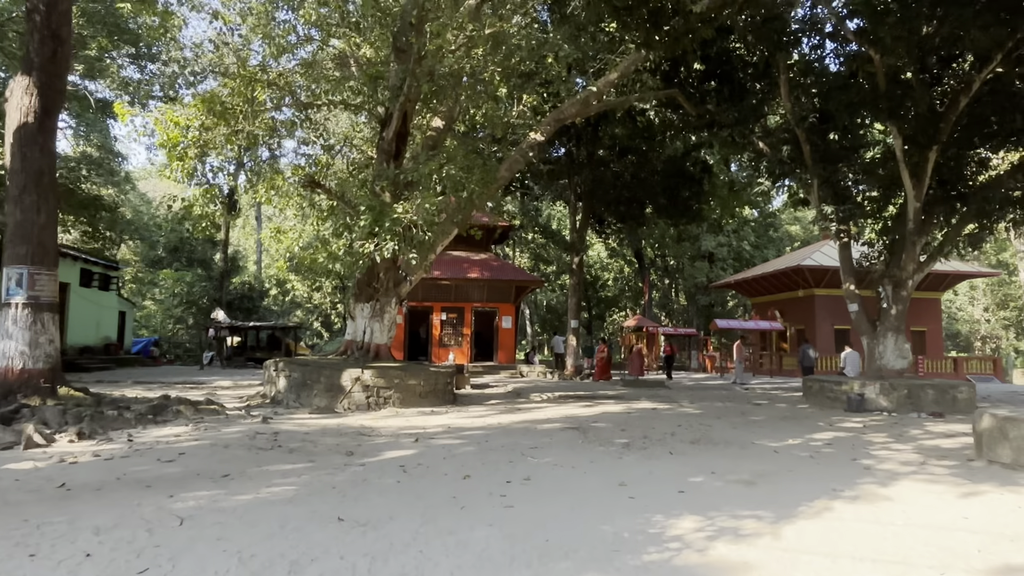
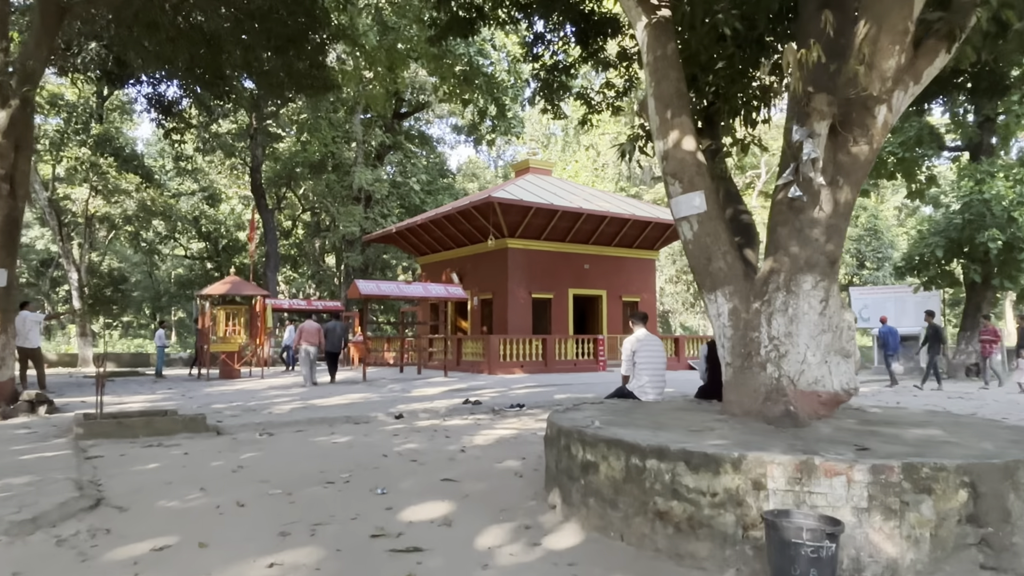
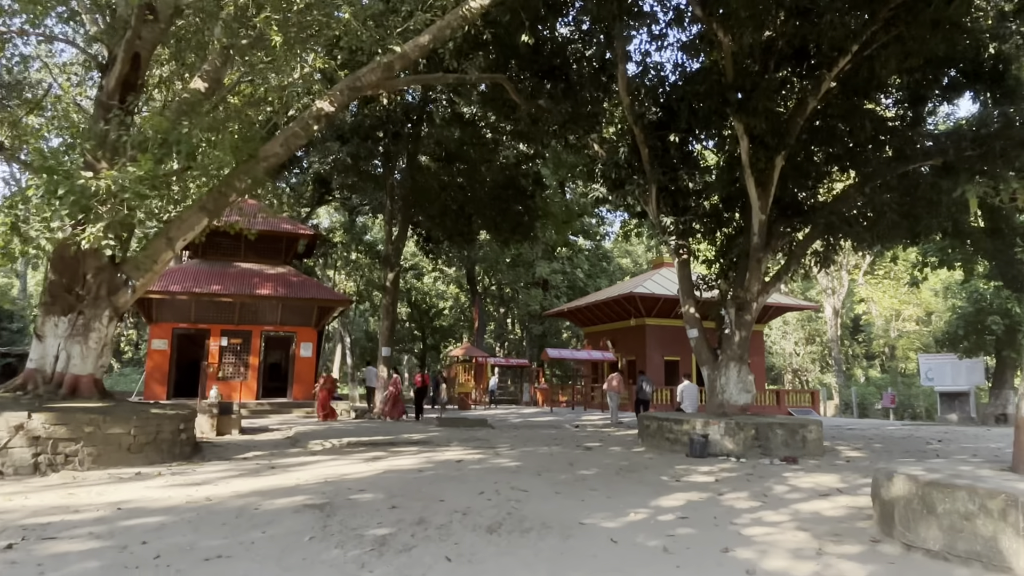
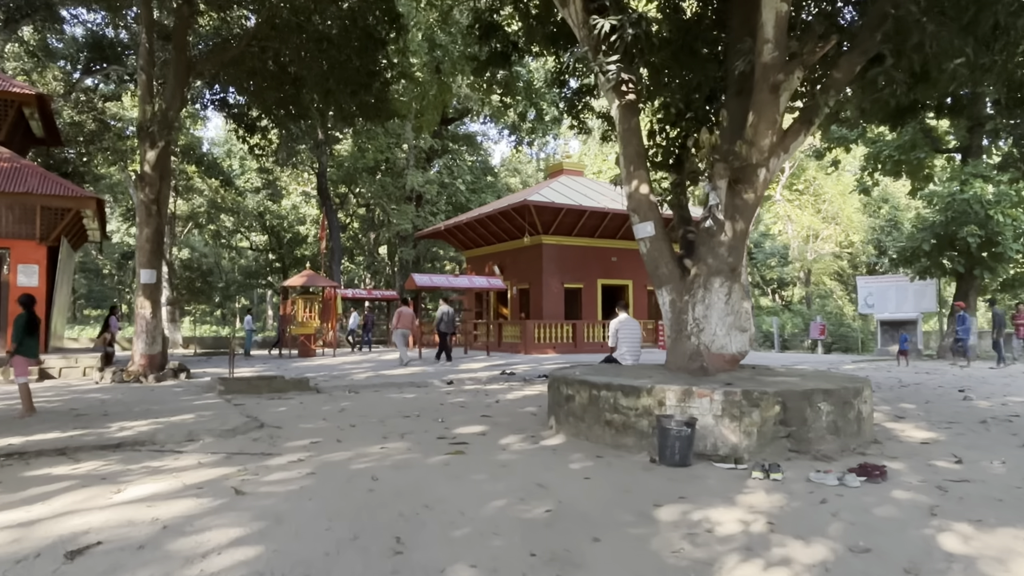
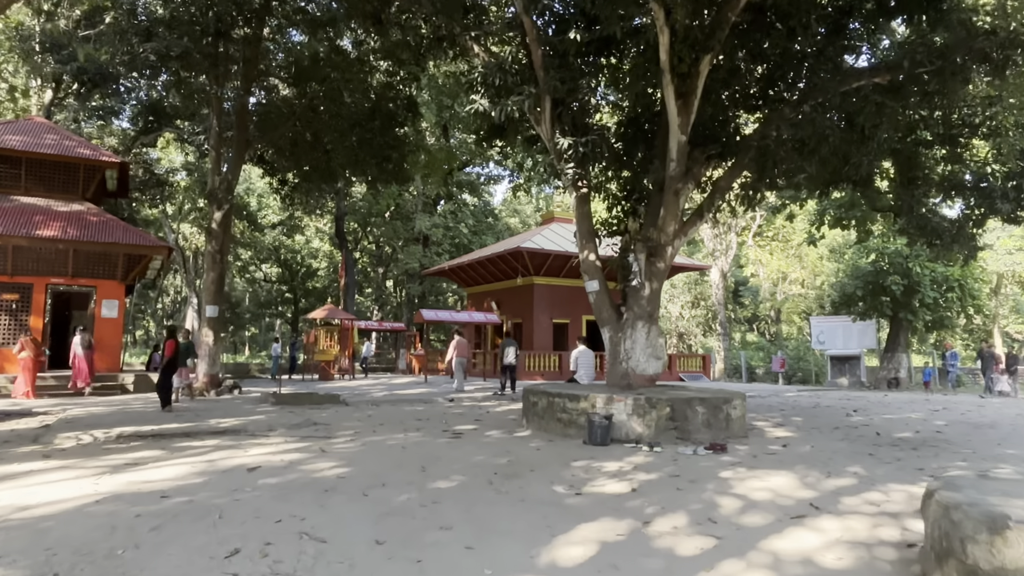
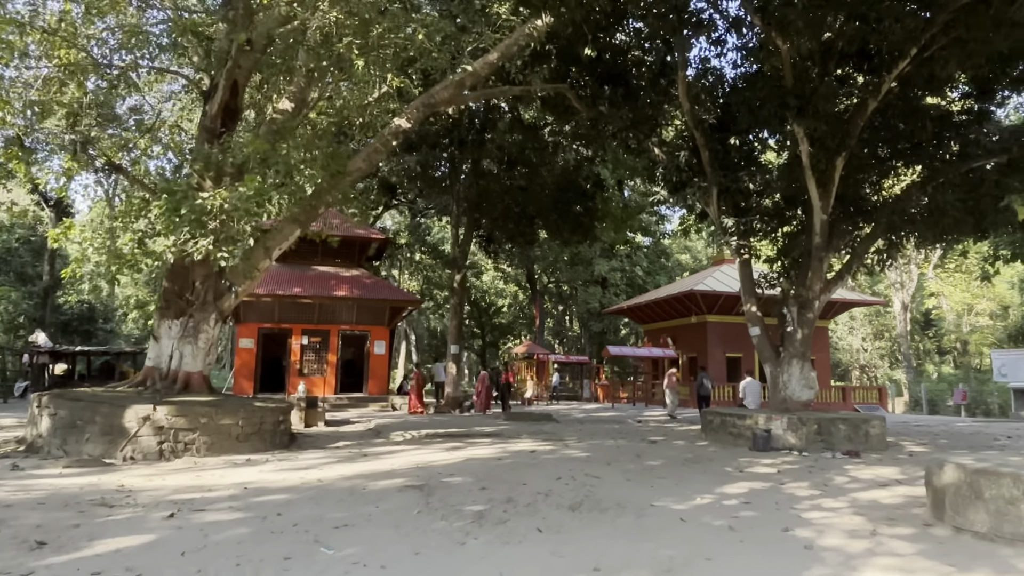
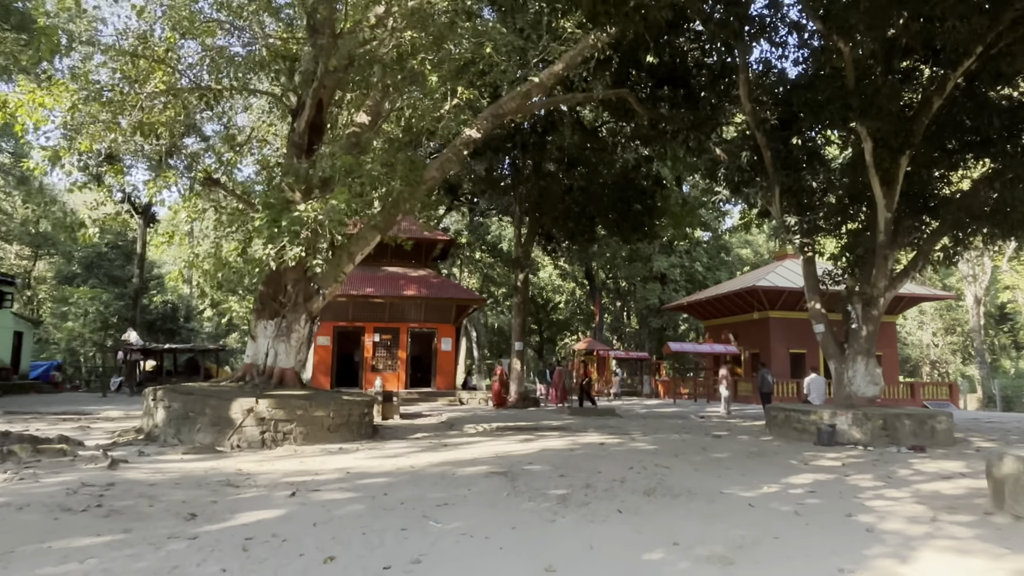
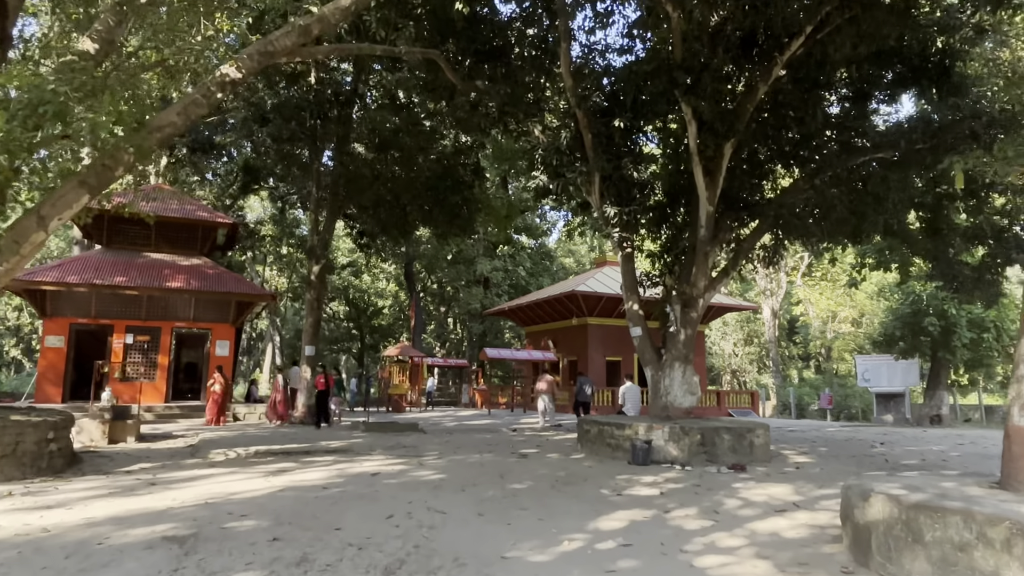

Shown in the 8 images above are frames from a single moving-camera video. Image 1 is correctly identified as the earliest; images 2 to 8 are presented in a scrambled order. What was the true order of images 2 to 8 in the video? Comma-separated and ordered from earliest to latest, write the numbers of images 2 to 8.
7, 6, 3, 8, 5, 4, 2
